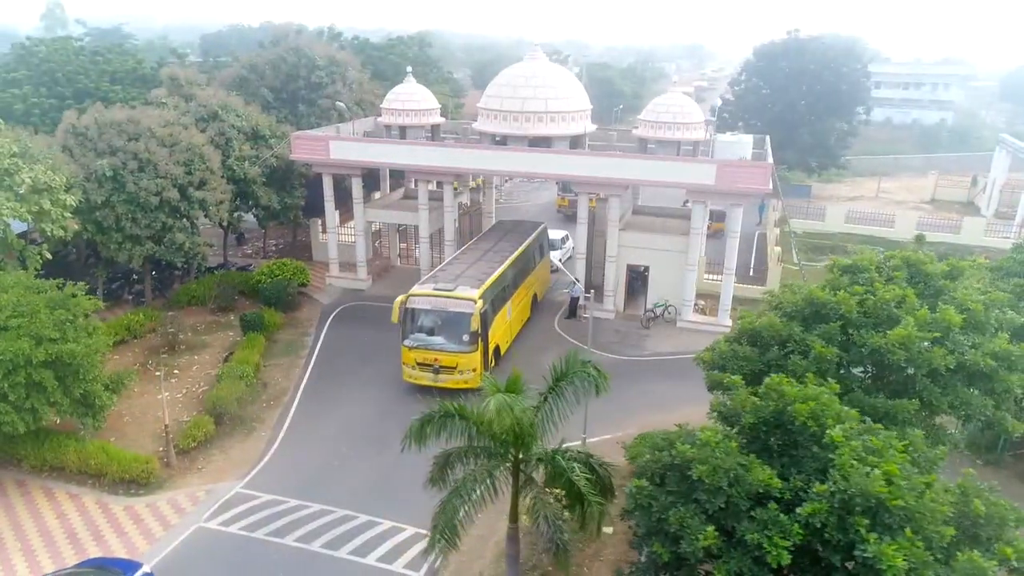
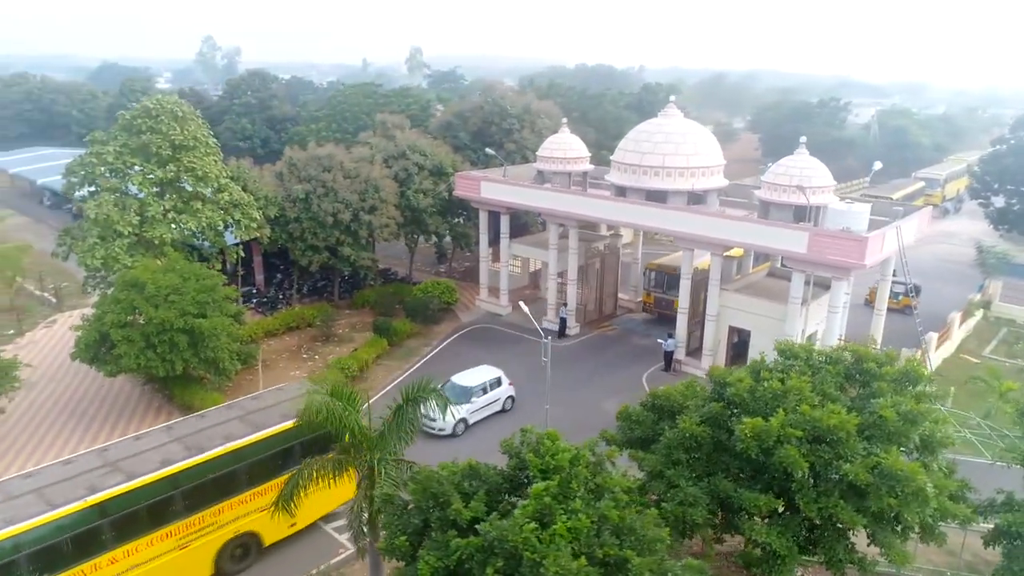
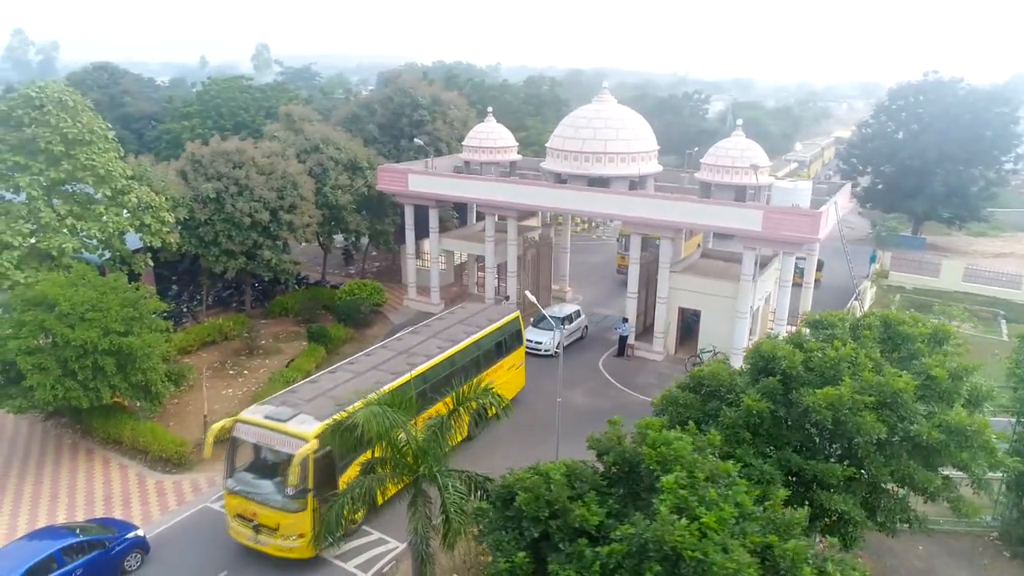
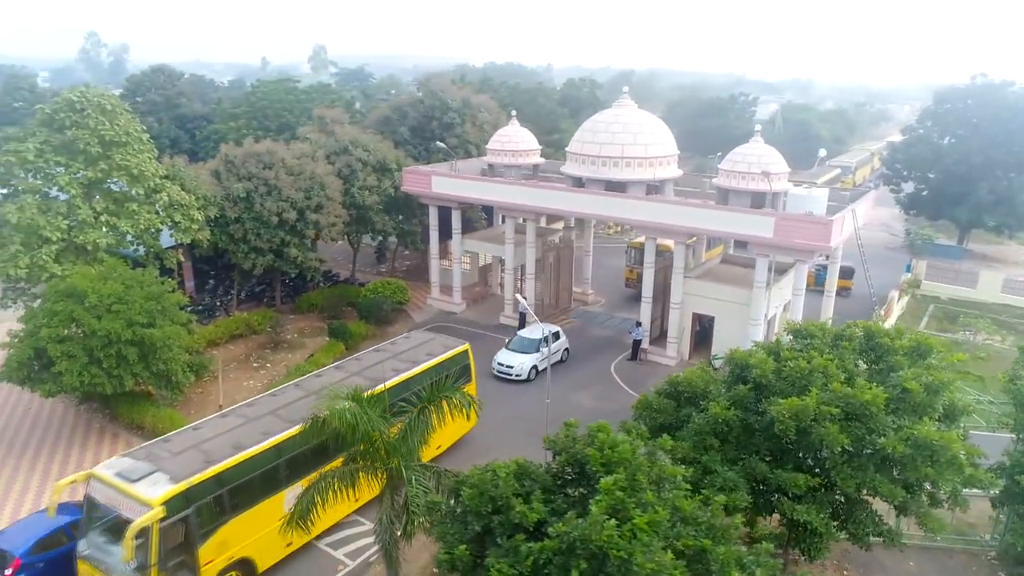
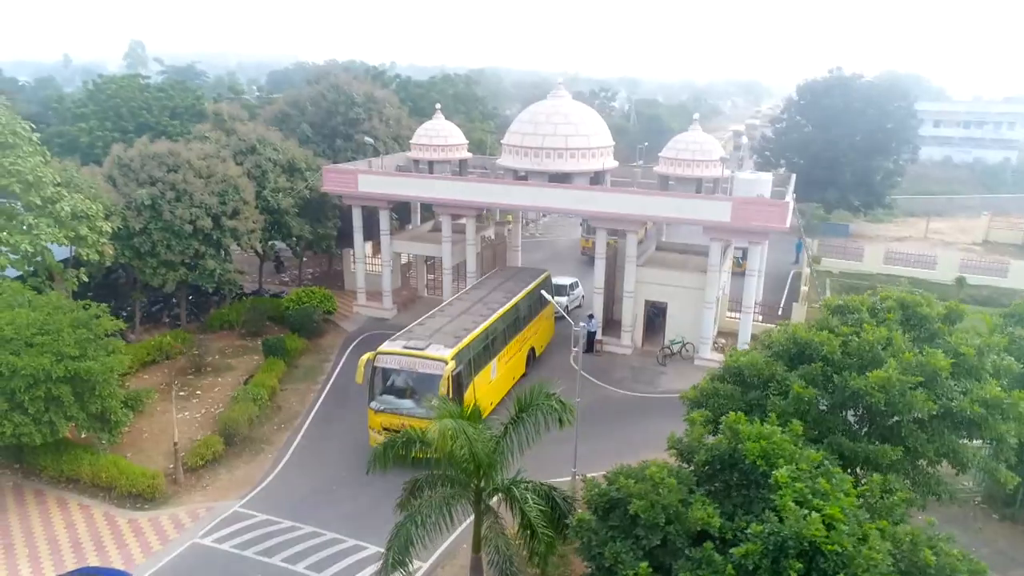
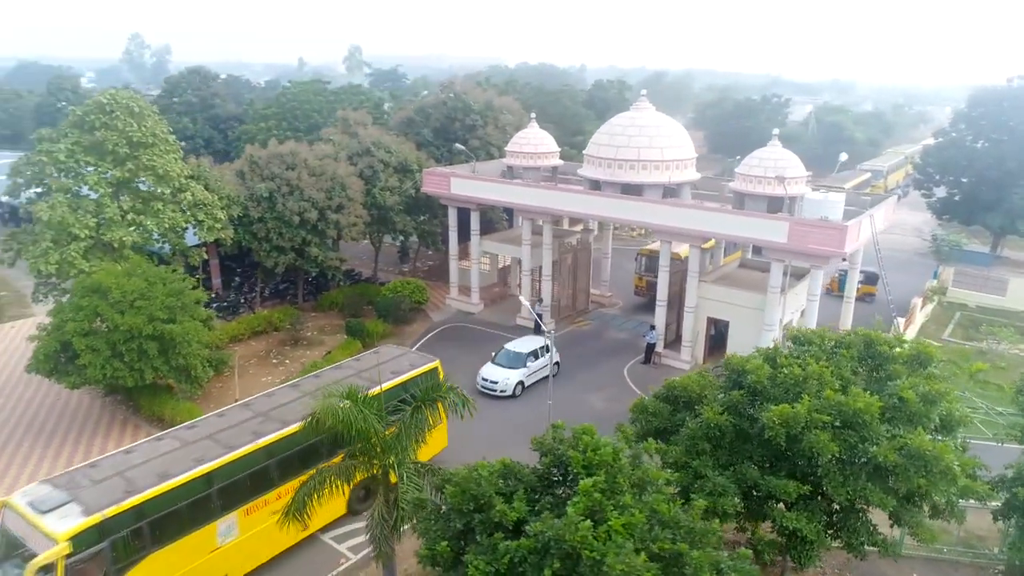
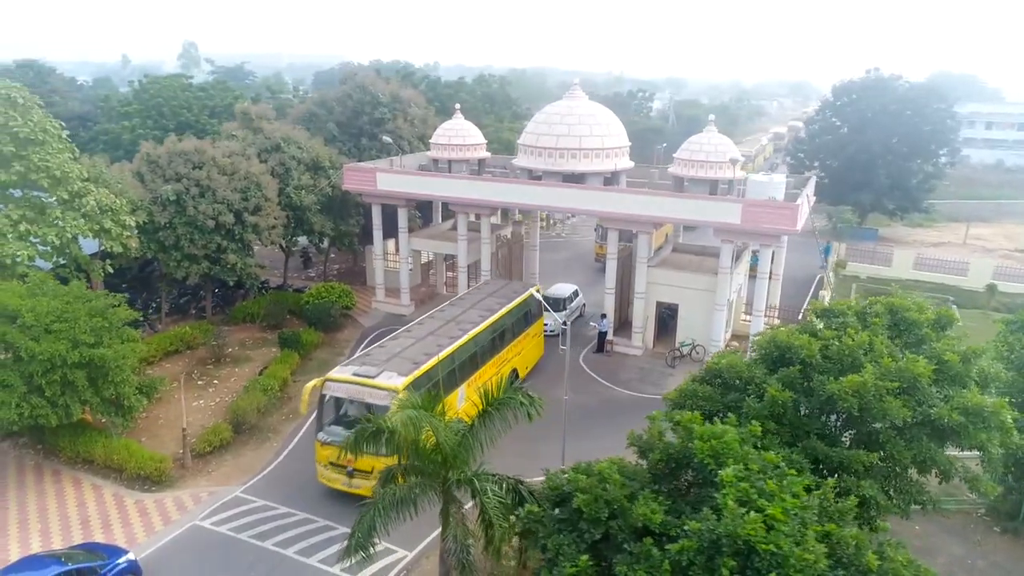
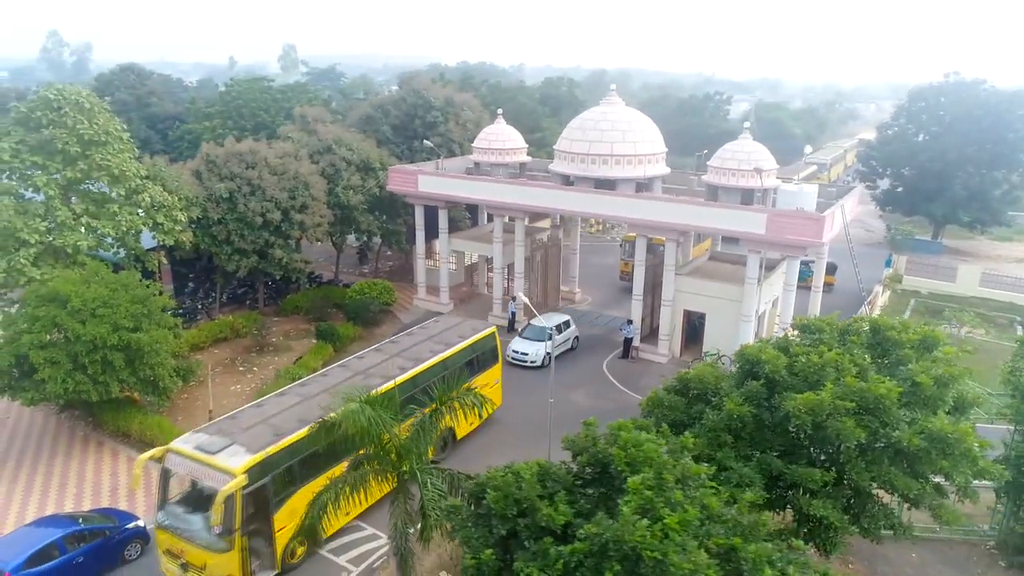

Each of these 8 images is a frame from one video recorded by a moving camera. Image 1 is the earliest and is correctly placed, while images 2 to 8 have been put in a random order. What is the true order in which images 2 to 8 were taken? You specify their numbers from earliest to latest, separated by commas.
5, 7, 3, 8, 4, 6, 2
